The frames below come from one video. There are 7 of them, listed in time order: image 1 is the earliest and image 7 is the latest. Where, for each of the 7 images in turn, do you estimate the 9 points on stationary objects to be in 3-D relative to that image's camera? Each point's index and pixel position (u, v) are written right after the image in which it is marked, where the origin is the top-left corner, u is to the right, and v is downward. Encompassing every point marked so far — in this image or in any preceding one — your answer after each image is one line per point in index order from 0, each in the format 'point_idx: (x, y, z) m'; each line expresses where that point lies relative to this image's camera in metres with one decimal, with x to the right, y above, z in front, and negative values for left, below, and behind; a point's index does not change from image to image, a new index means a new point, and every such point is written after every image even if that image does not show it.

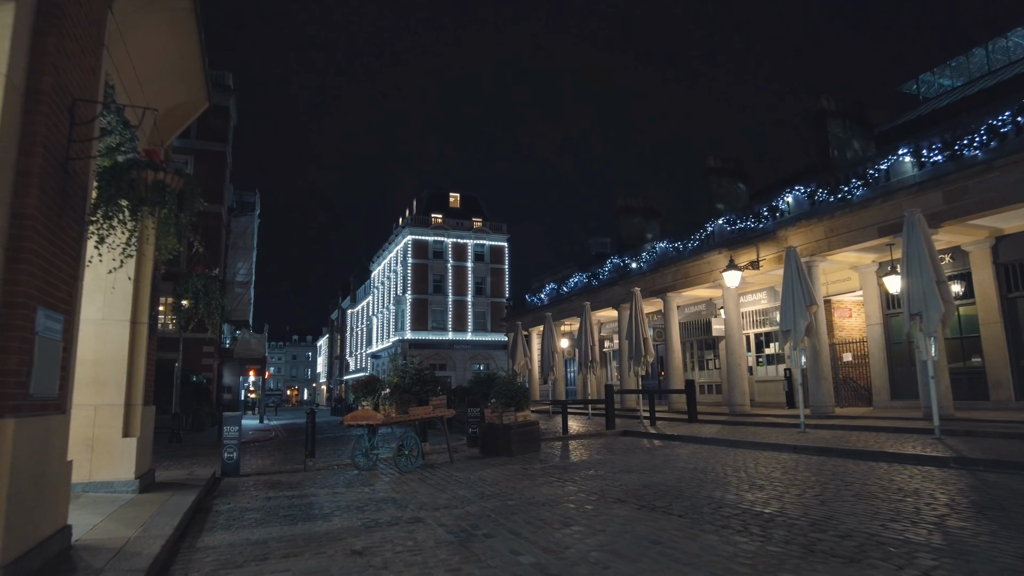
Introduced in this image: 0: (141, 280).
0: (-4.7, +0.1, +8.7) m
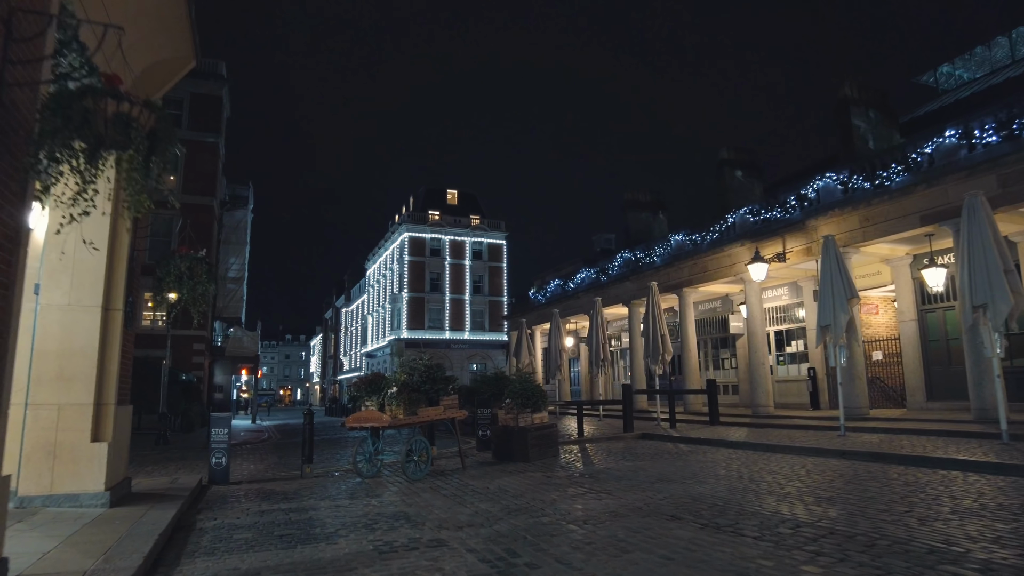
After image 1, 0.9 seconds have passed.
0: (-4.3, +0.3, +7.6) m
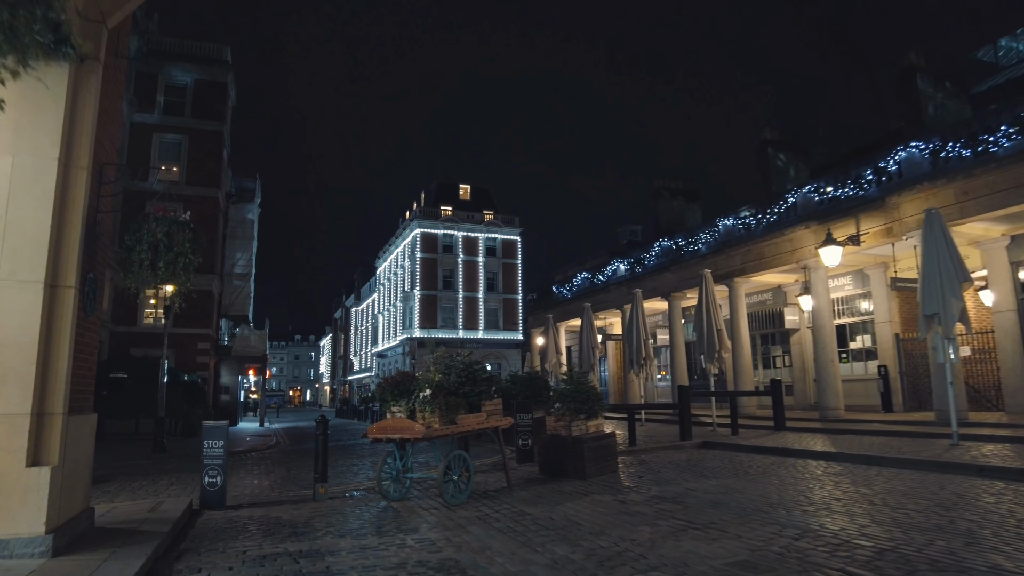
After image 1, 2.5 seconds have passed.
0: (-3.6, +0.5, +5.7) m
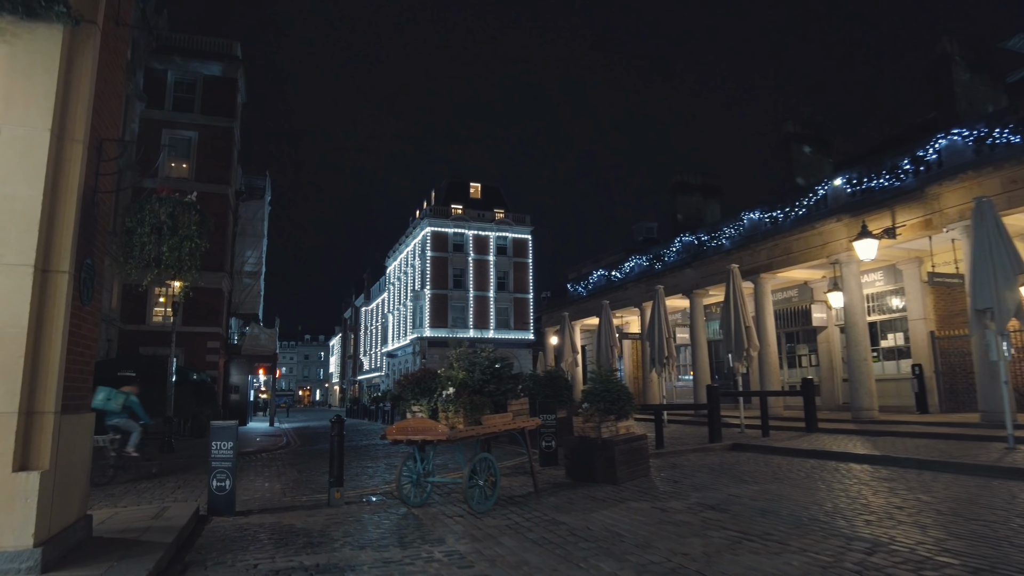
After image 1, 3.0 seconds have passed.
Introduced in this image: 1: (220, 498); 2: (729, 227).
0: (-3.3, +0.6, +5.1) m
1: (-3.3, -2.4, +7.8) m
2: (+6.0, +1.7, +19.3) m
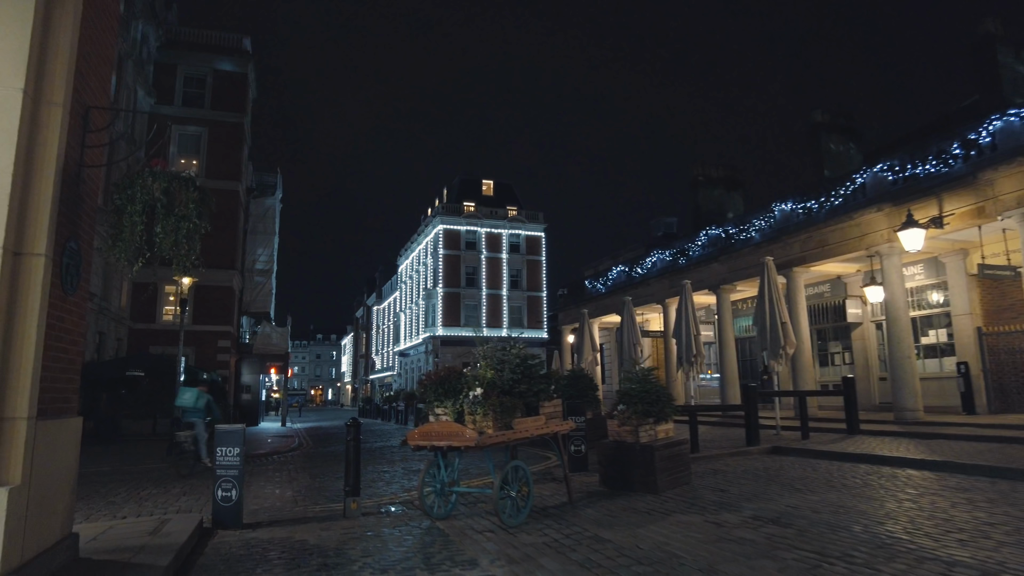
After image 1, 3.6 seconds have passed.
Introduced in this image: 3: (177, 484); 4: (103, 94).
0: (-3.0, +0.7, +4.4) m
1: (-2.9, -2.3, +7.1) m
2: (+6.5, +1.8, +18.5) m
3: (-5.3, -3.1, +11.0) m
4: (-3.3, +1.5, +5.5) m
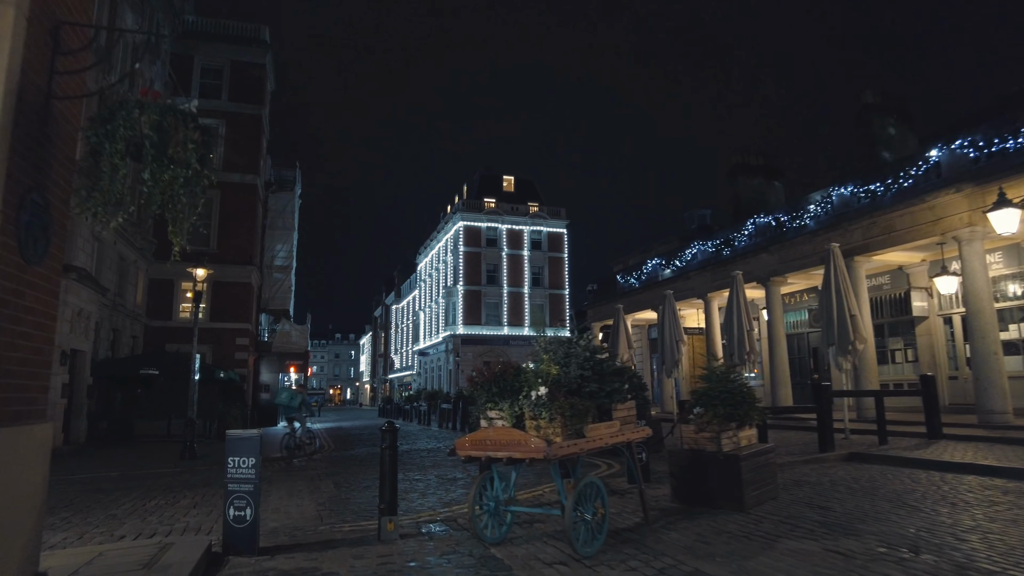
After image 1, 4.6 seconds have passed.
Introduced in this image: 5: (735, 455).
0: (-2.5, +0.9, +3.3) m
1: (-2.3, -2.1, +5.9) m
2: (+7.4, +2.0, +17.1) m
3: (-4.6, -2.9, +9.9) m
4: (-2.7, +1.7, +4.4) m
5: (+2.3, -1.7, +7.2) m
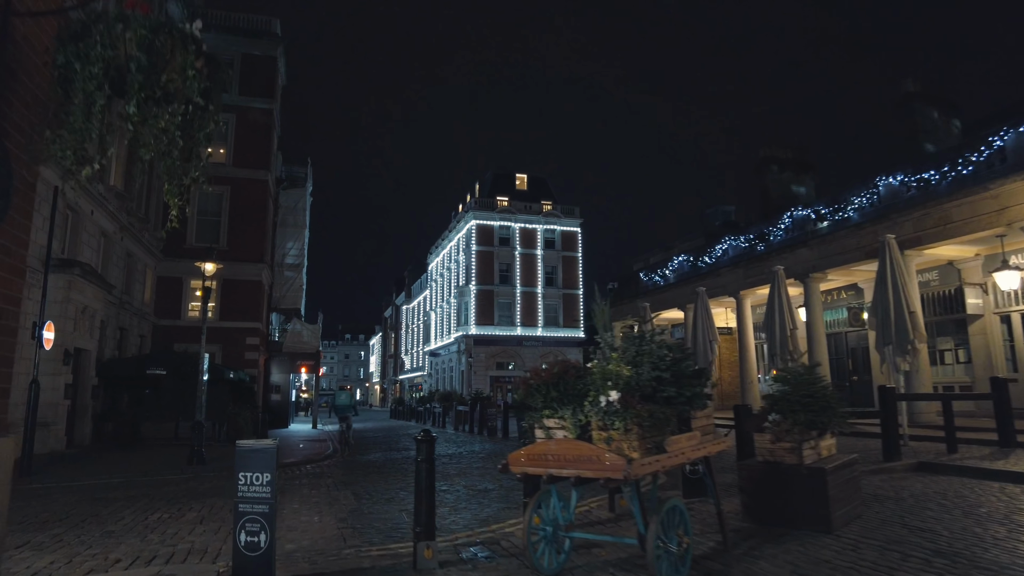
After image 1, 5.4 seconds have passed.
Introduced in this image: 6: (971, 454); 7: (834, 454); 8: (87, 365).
0: (-2.1, +1.0, +2.4) m
1: (-1.9, -2.0, +5.0) m
2: (+8.0, +2.1, +16.1) m
3: (-4.1, -2.8, +9.0) m
4: (-2.3, +1.8, +3.5) m
5: (+2.8, -1.6, +6.3) m
6: (+6.9, -2.5, +10.4) m
7: (+3.2, -1.6, +6.8) m
8: (-10.7, -1.9, +17.5) m
